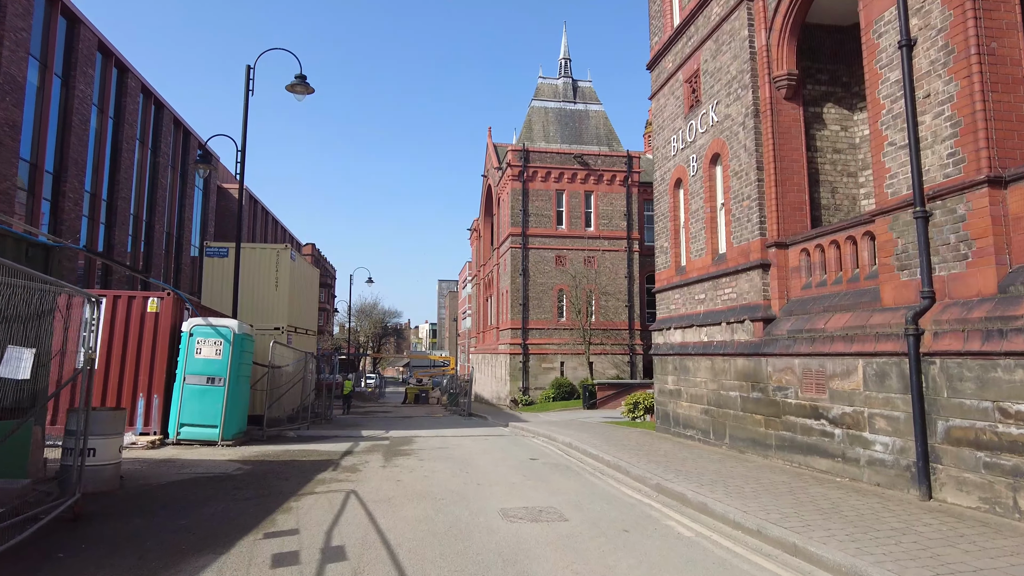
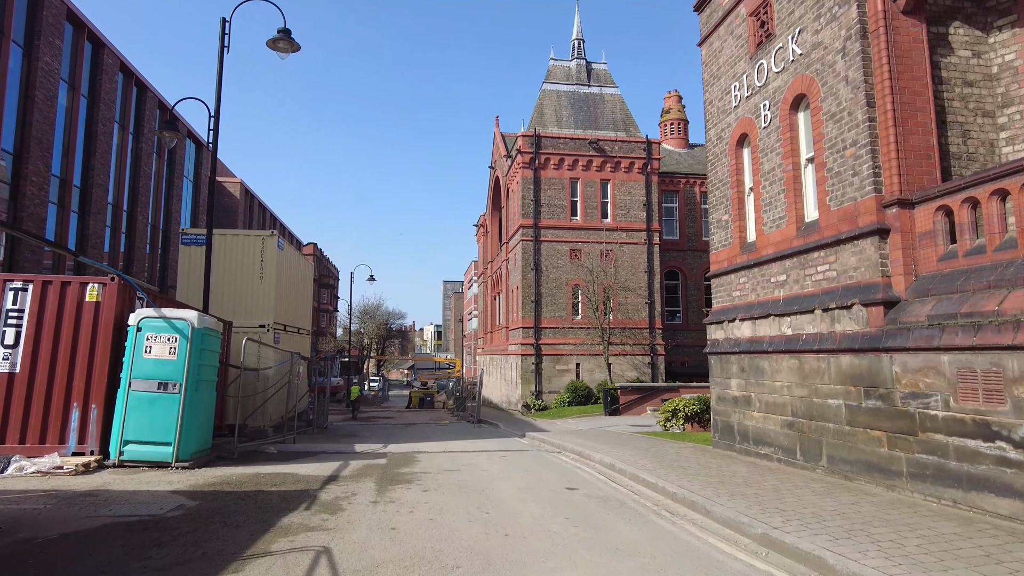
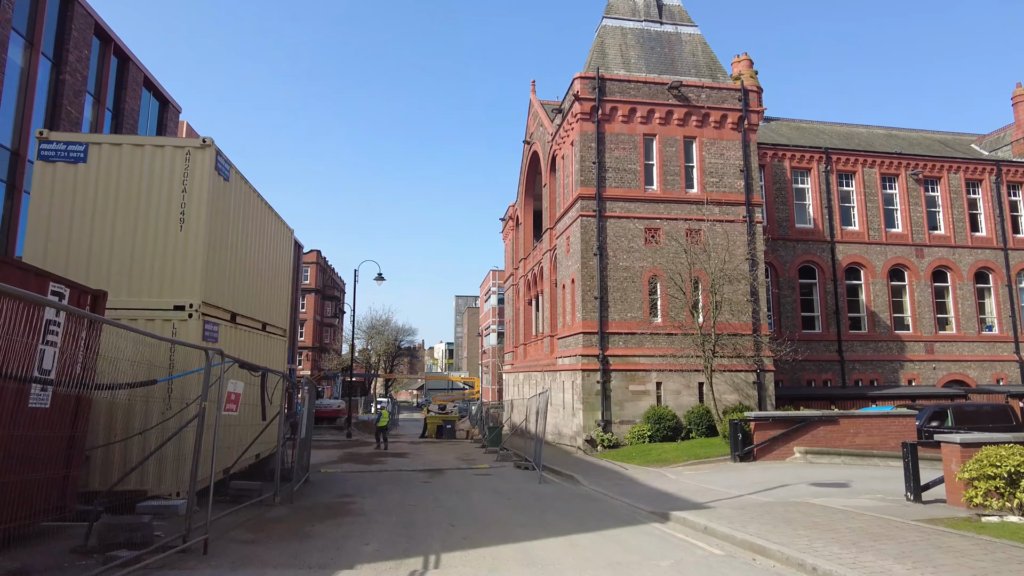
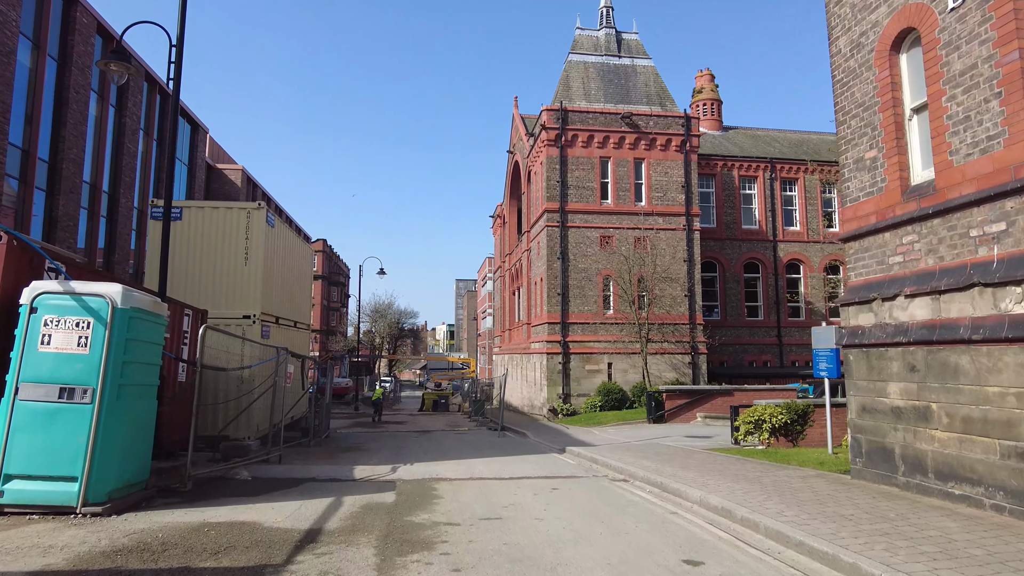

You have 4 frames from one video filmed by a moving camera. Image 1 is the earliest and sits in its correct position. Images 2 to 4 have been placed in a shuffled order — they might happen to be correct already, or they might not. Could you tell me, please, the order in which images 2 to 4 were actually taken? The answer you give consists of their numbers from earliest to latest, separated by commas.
2, 4, 3
